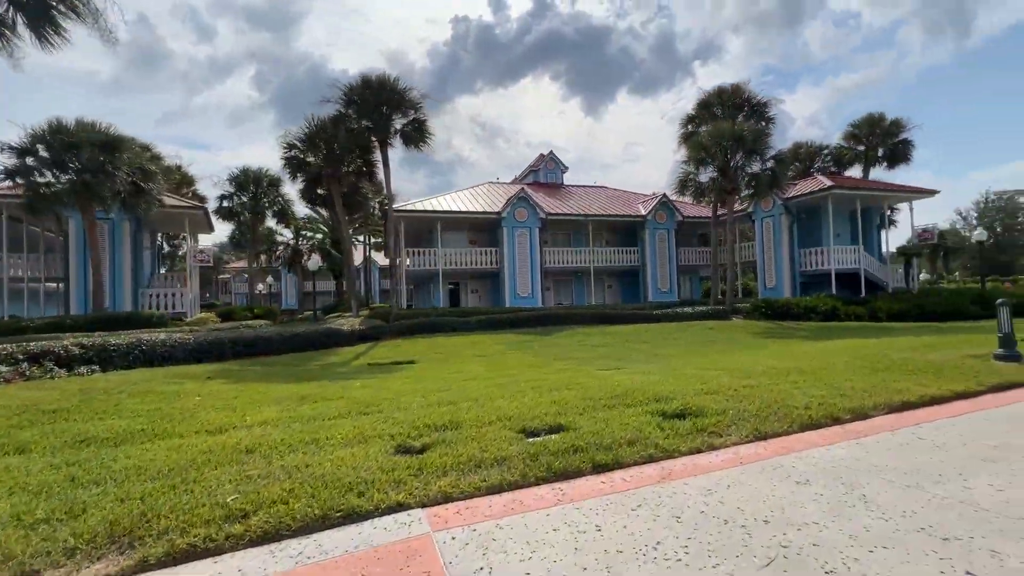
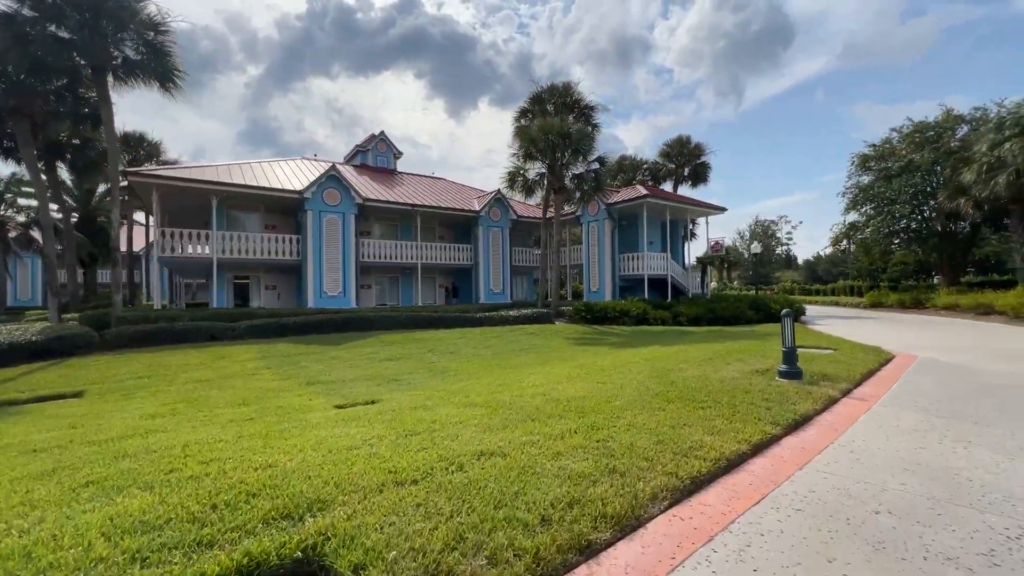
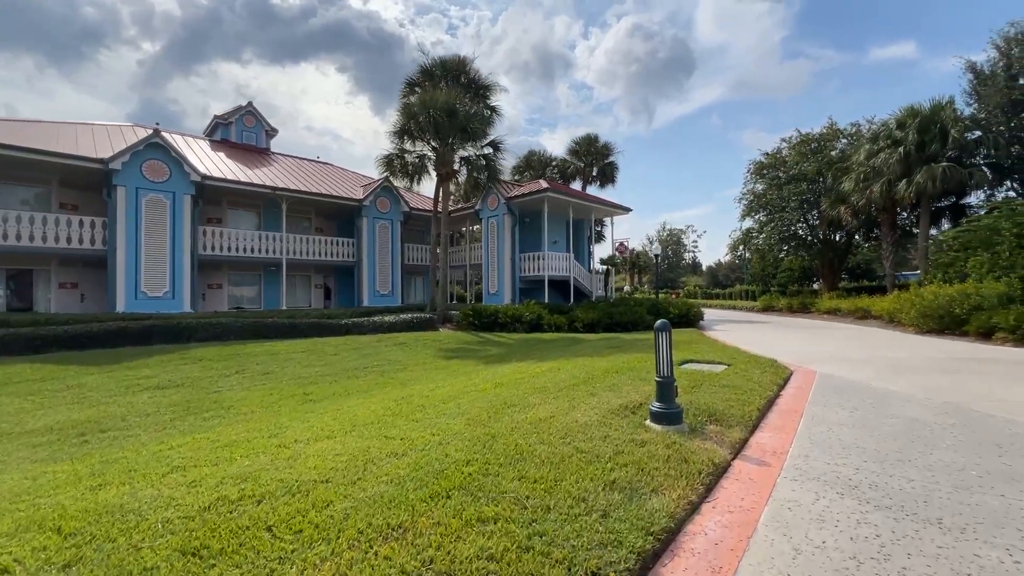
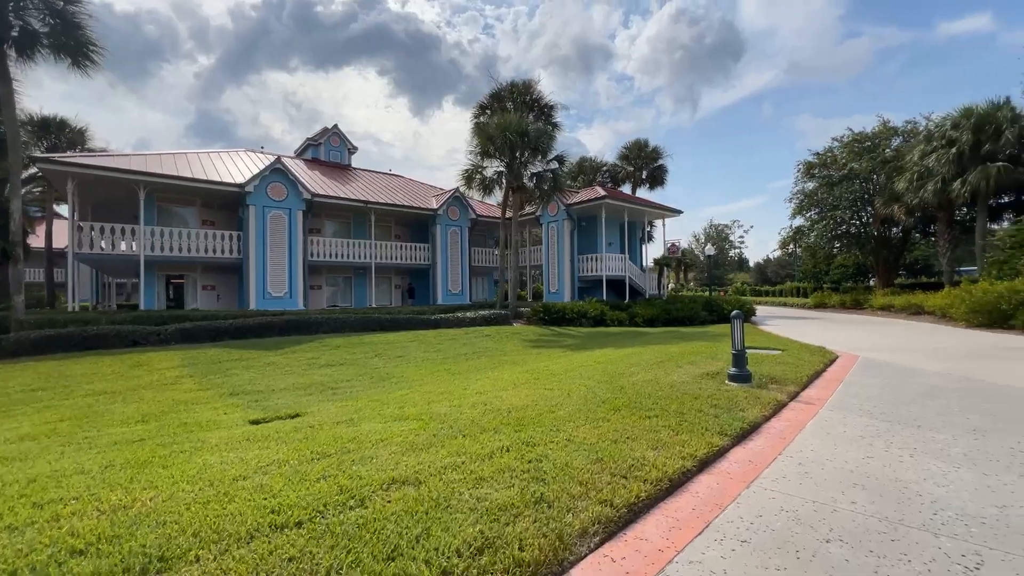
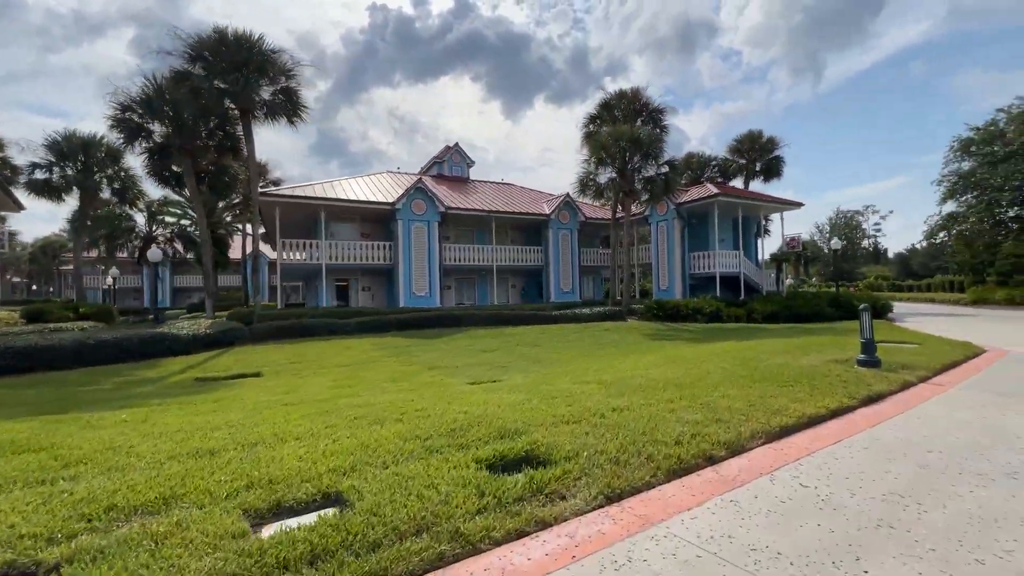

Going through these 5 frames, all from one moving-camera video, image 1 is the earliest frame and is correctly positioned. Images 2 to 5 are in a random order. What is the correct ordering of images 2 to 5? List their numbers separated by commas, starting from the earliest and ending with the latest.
5, 2, 4, 3
